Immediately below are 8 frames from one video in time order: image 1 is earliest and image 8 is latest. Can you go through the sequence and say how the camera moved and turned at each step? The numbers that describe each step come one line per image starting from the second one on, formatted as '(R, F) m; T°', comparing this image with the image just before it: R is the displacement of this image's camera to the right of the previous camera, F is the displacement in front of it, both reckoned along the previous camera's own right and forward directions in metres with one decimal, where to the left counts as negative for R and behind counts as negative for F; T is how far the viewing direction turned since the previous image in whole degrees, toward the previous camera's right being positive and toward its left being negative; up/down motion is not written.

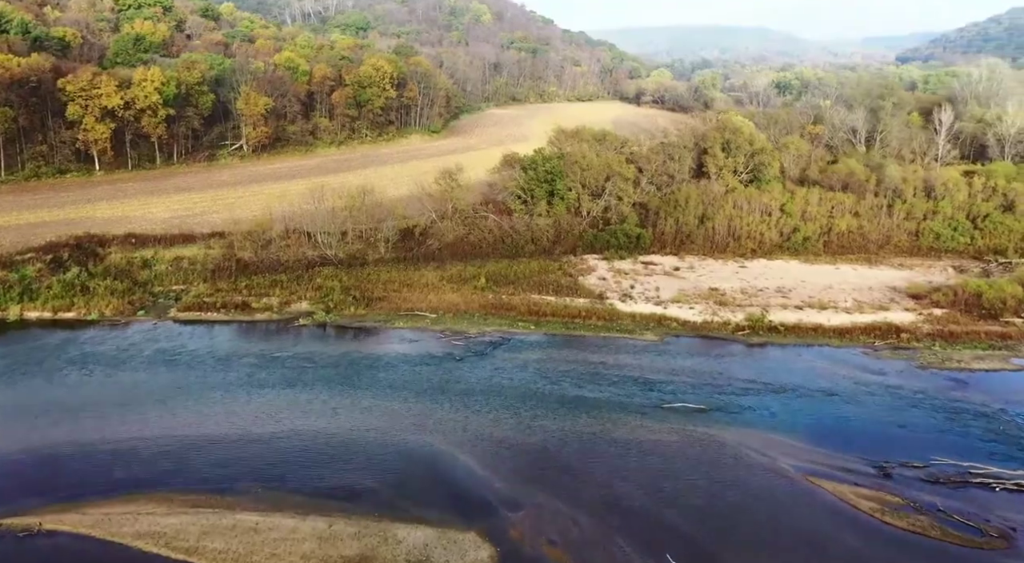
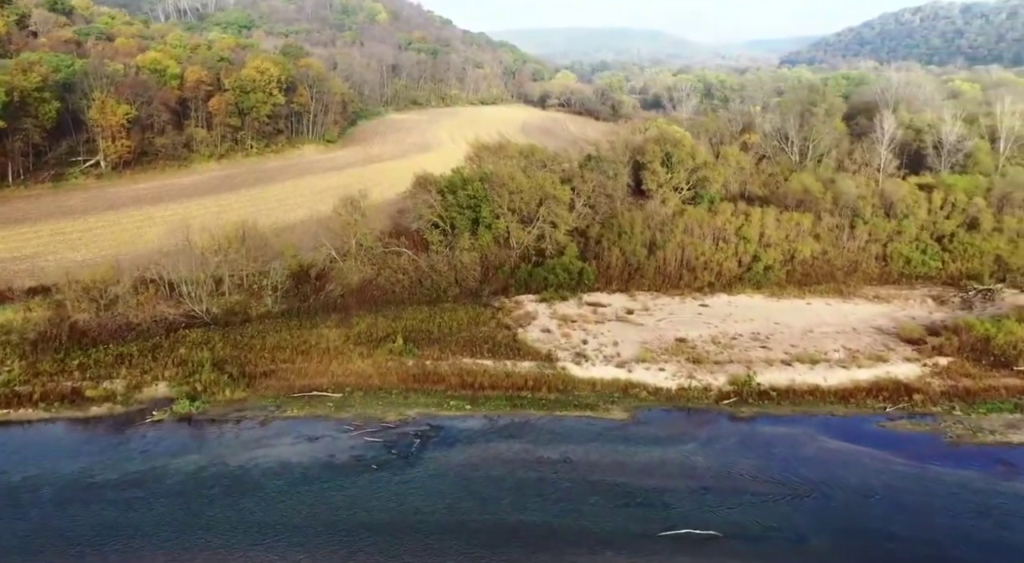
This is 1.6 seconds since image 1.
(-0.6, +6.3) m; +7°
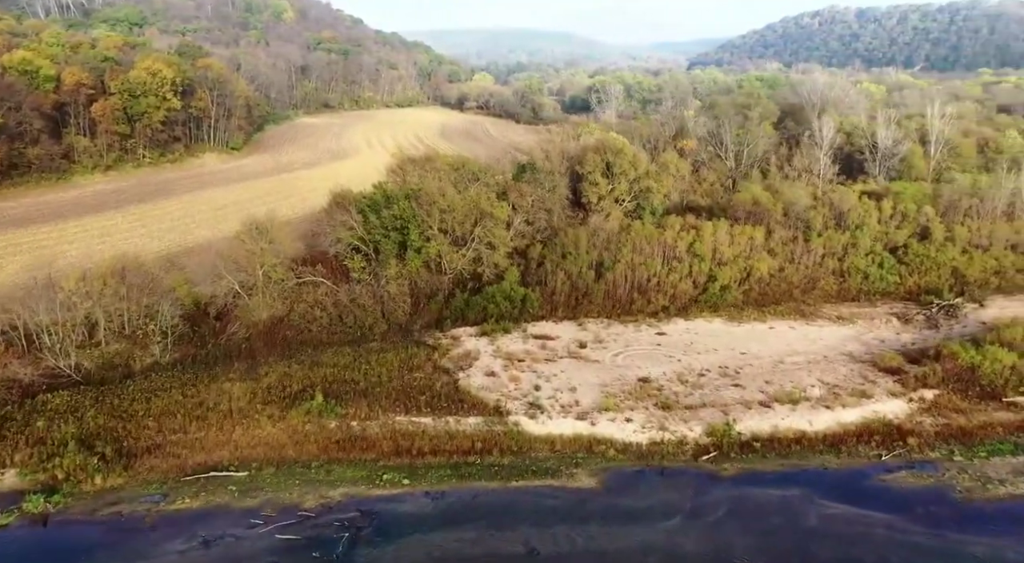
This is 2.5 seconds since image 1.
(-0.5, +3.7) m; +6°
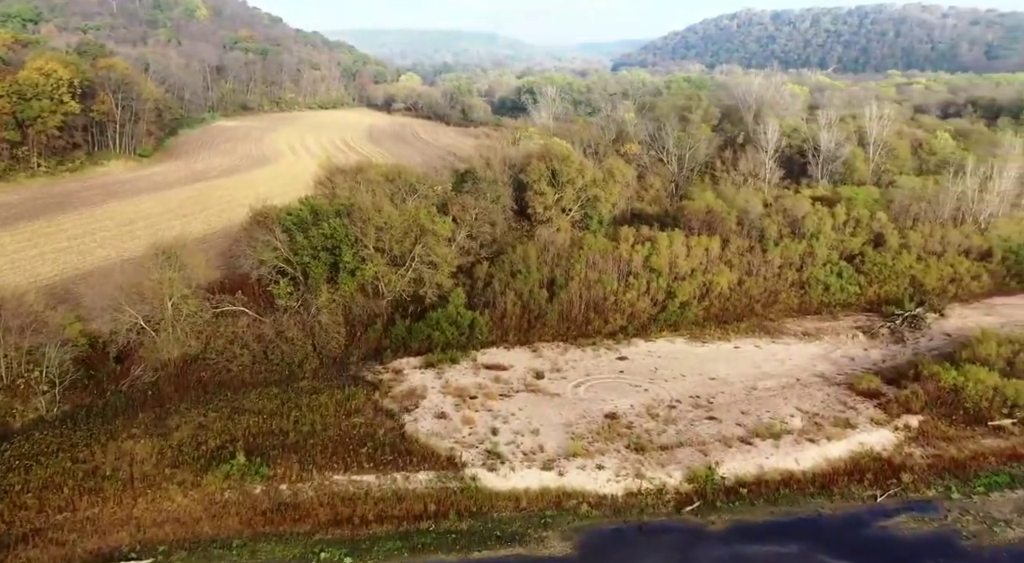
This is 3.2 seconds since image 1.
(-0.5, +2.6) m; +5°
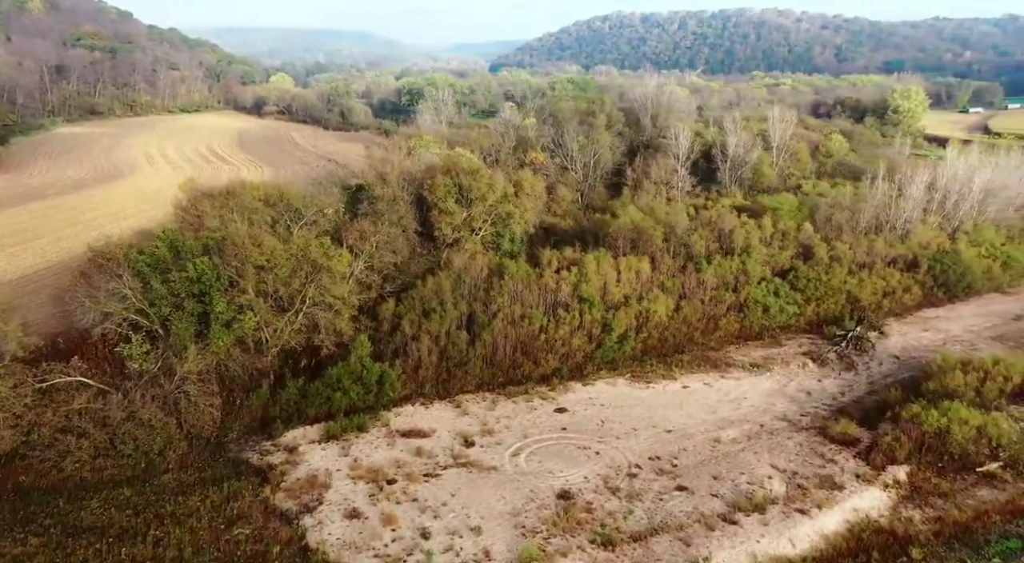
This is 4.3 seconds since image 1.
(-0.9, +4.1) m; +9°
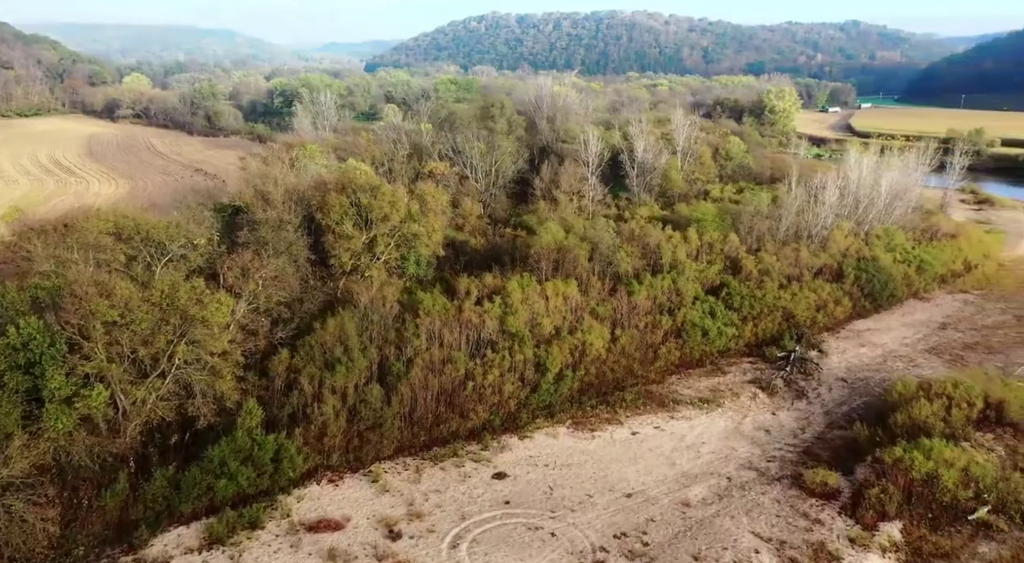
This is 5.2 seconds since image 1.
(-0.9, +3.6) m; +9°
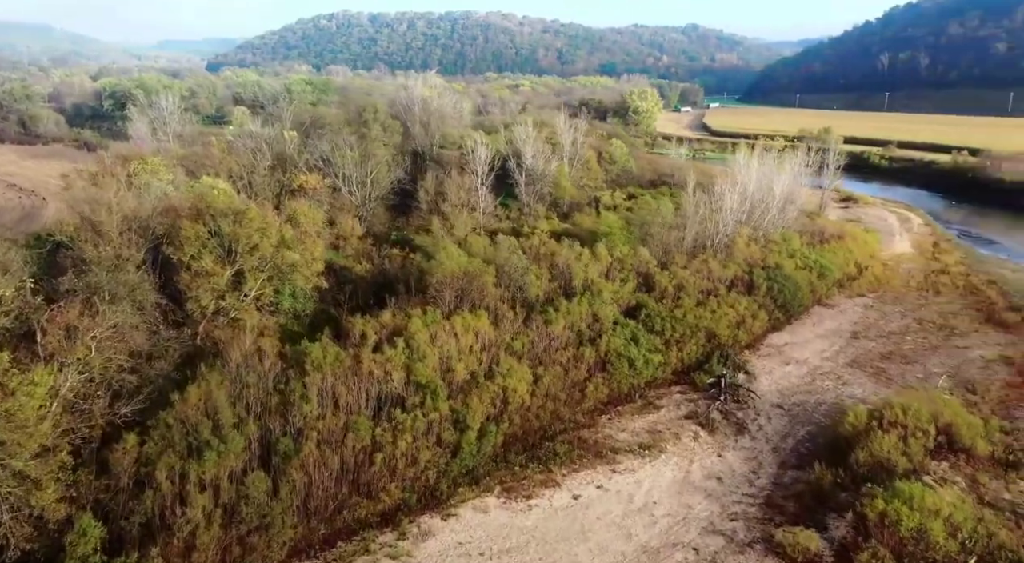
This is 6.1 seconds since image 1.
(-1.0, +3.5) m; +10°
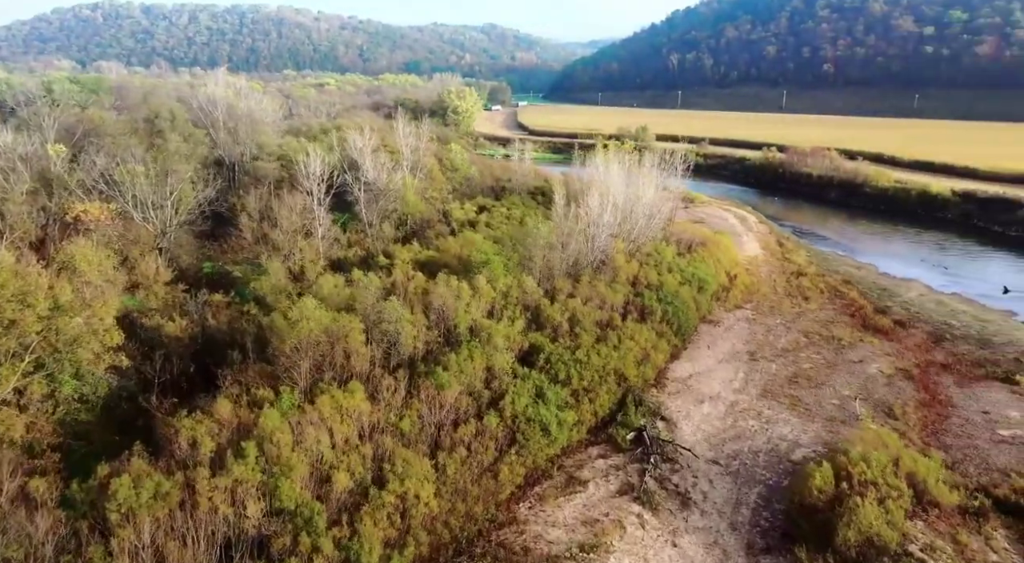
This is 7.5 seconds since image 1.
(-1.5, +5.0) m; +14°
